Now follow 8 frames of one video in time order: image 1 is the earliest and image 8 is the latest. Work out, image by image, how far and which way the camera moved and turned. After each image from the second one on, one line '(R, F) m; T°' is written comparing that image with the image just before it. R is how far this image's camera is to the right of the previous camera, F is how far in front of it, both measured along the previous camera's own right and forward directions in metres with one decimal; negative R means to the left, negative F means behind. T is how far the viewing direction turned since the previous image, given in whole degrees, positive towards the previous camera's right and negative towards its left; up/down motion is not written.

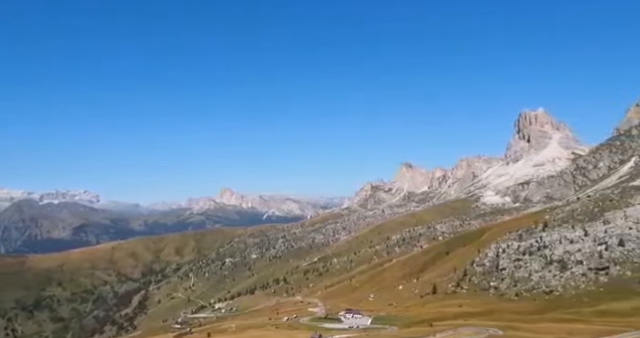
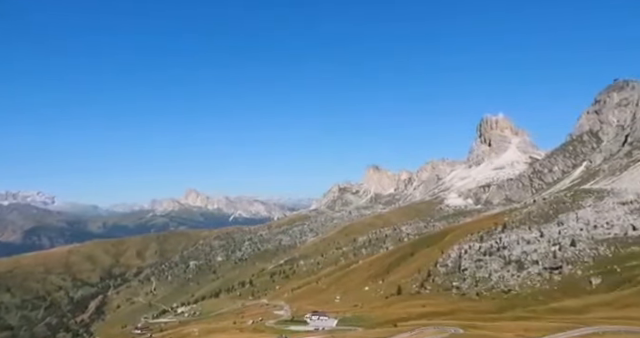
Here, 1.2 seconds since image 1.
(+0.7, -8.5) m; +3°
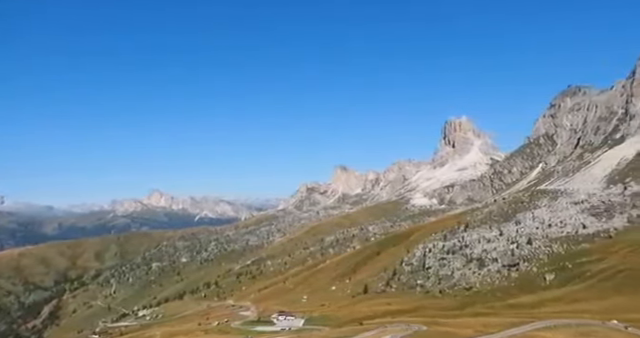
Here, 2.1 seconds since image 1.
(+0.4, -8.4) m; +3°
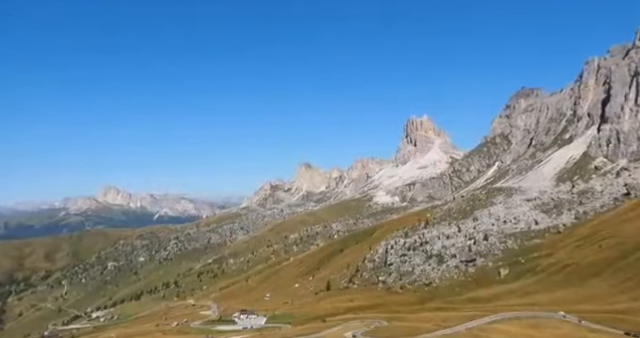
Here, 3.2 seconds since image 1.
(+0.9, -5.0) m; +3°
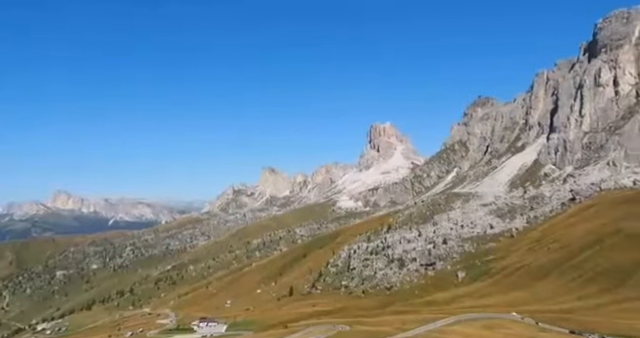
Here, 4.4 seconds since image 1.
(+0.8, -5.3) m; +3°
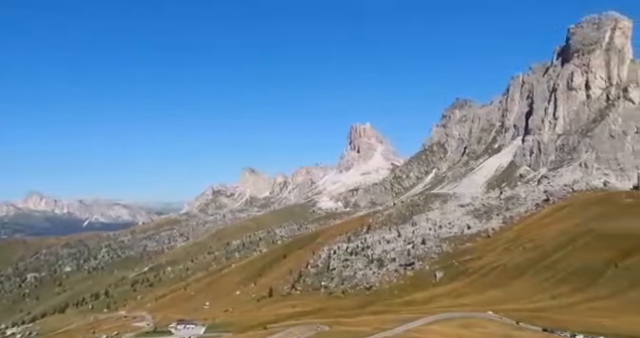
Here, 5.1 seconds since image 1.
(+0.4, -1.7) m; +2°
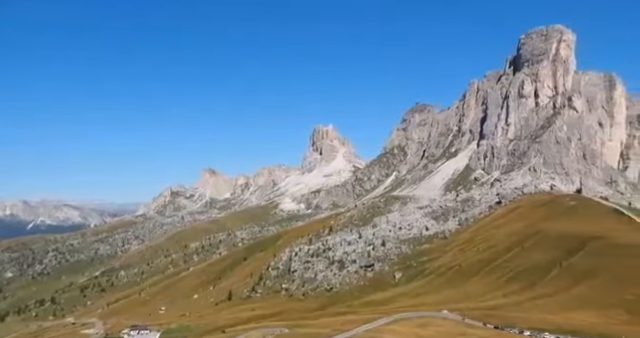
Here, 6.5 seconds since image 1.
(+0.6, -3.8) m; +4°
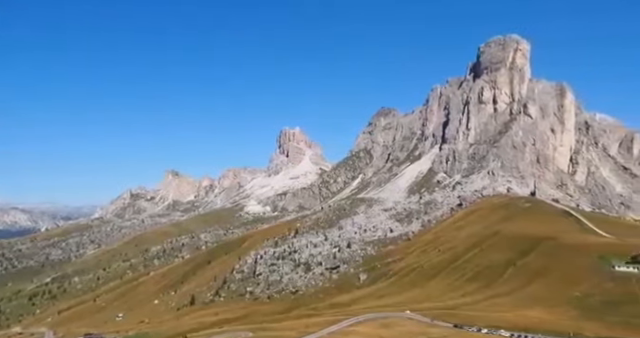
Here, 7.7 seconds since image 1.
(+0.2, -3.1) m; +3°
